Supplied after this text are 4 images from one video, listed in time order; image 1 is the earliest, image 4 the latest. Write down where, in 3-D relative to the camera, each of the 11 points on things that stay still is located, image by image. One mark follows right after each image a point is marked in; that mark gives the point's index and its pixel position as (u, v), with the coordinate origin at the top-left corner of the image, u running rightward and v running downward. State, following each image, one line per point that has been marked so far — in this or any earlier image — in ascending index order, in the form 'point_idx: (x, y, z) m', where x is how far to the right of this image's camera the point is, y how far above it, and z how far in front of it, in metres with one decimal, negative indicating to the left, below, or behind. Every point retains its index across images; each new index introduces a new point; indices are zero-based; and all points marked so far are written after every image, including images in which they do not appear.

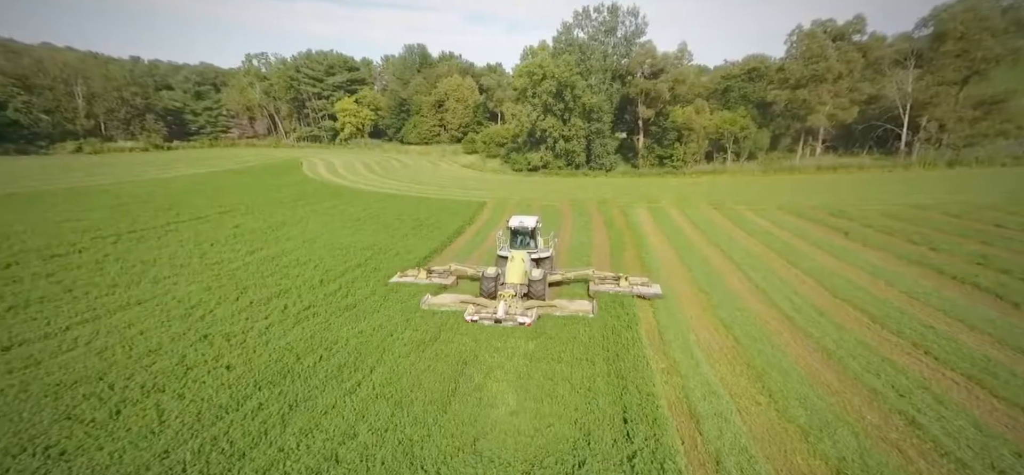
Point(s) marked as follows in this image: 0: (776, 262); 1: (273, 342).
0: (+11.8, -1.1, +19.1) m
1: (-6.2, -2.7, +11.0) m
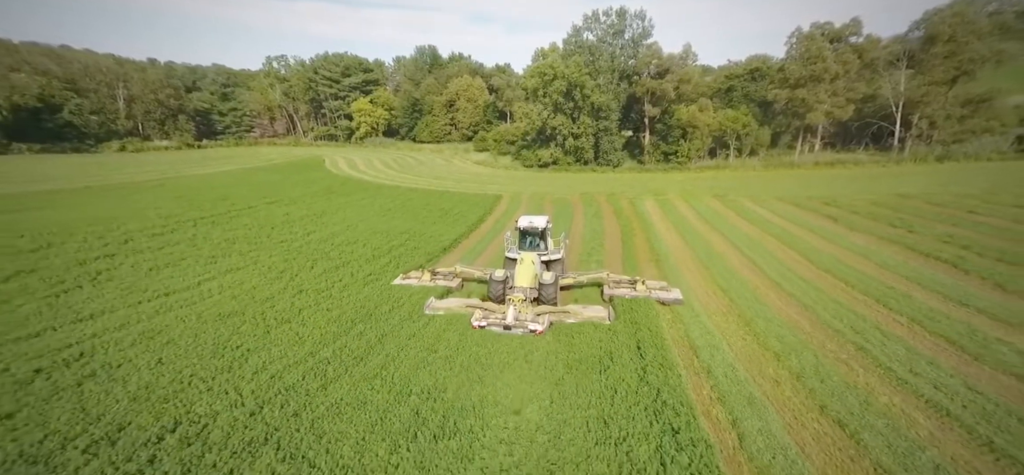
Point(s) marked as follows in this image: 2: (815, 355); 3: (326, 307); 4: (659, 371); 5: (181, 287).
0: (+13.0, -0.3, +21.6) m
1: (-5.2, -1.9, +13.7) m
2: (+7.5, -2.8, +10.7) m
3: (-5.5, -2.0, +12.5) m
4: (+3.4, -3.1, +10.0) m
5: (-10.1, -1.5, +13.1) m
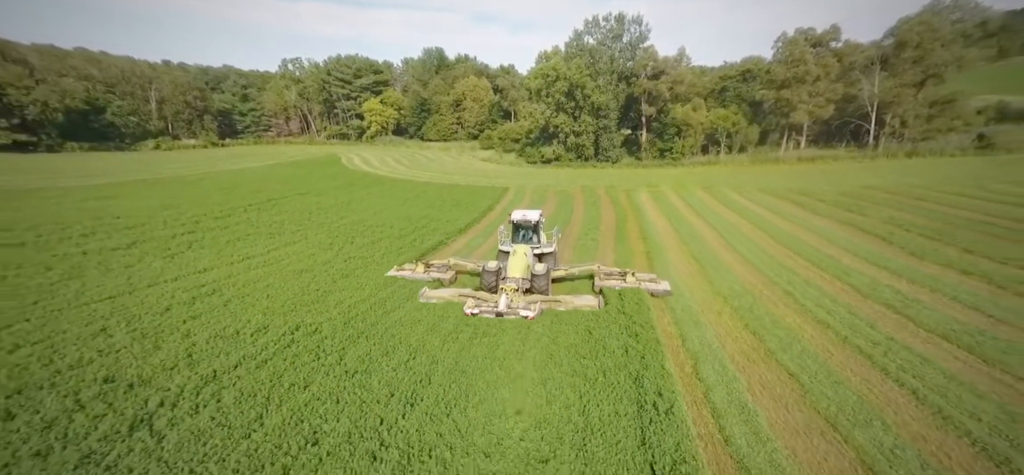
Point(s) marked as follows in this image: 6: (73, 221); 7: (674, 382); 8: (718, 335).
0: (+13.4, +0.7, +25.0) m
1: (-4.8, -1.0, +17.2) m
2: (+7.8, -1.9, +14.1) m
3: (-5.2, -1.1, +16.0) m
4: (+3.7, -2.2, +13.4) m
5: (-9.7, -0.6, +16.6) m
6: (-18.1, +0.7, +17.9) m
7: (+3.2, -2.8, +8.6) m
8: (+5.3, -2.5, +11.0) m
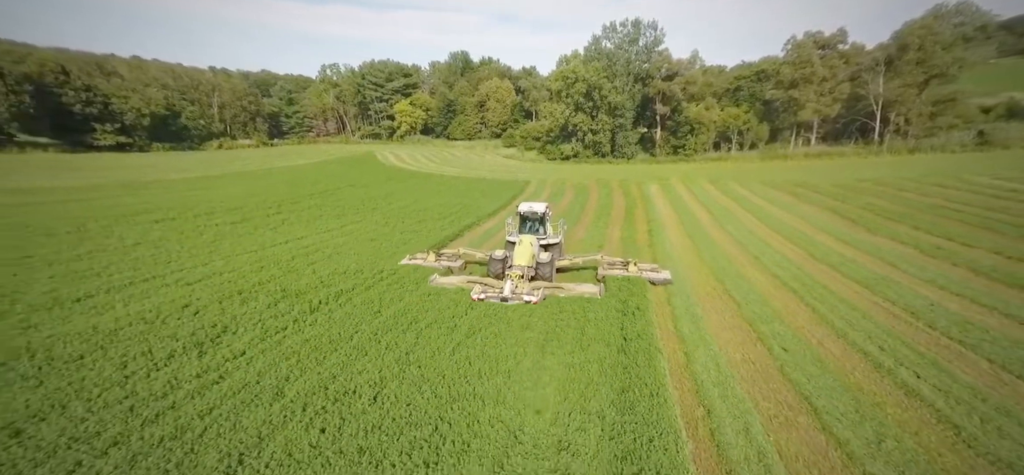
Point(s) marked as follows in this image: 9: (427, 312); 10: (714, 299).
0: (+14.9, +1.6, +28.2) m
1: (-3.6, 0.0, +21.4) m
2: (+8.8, -1.0, +17.6) m
3: (-4.0, -0.2, +20.2) m
4: (+4.7, -1.2, +17.2) m
5: (-8.6, +0.4, +21.1) m
6: (-16.9, +1.8, +22.7) m
7: (+3.9, -1.9, +12.4) m
8: (+6.1, -1.5, +14.7) m
9: (-2.2, -2.0, +11.2) m
10: (+6.0, -1.8, +12.8) m
